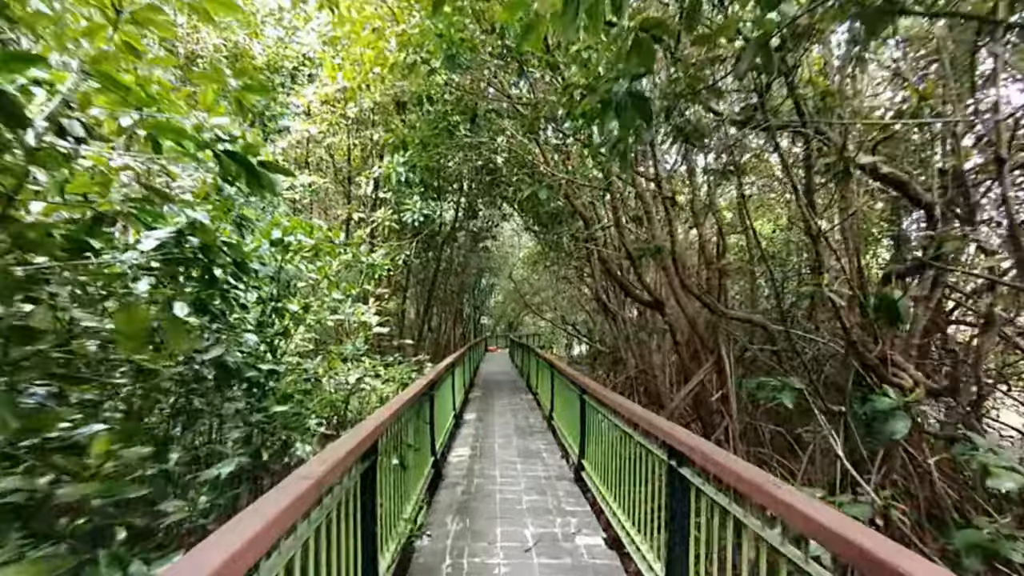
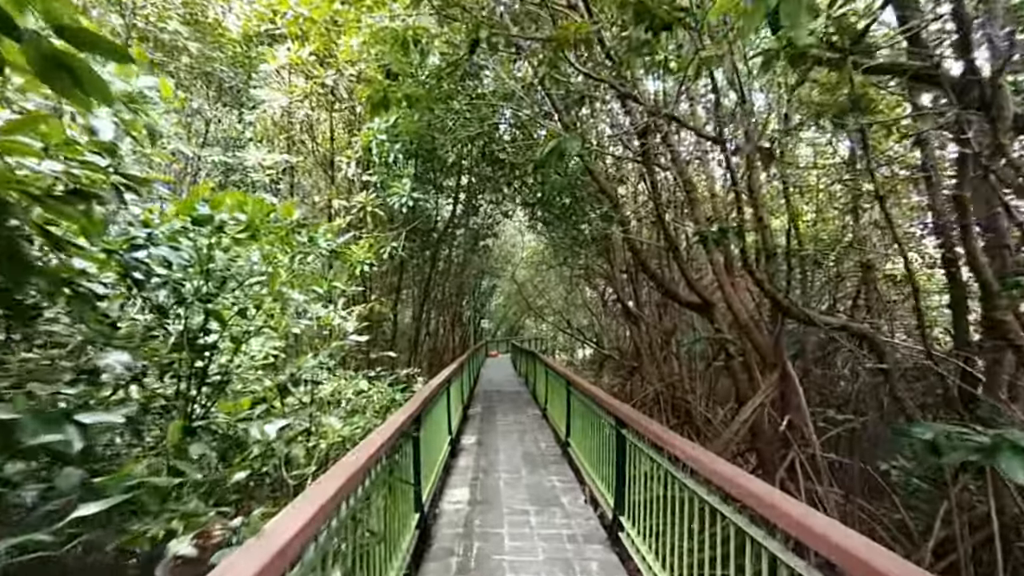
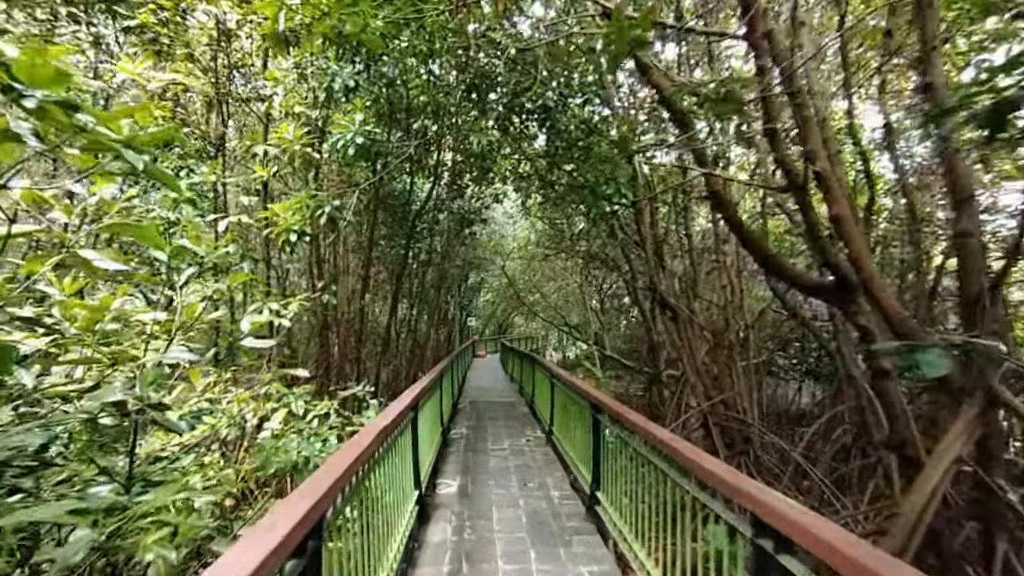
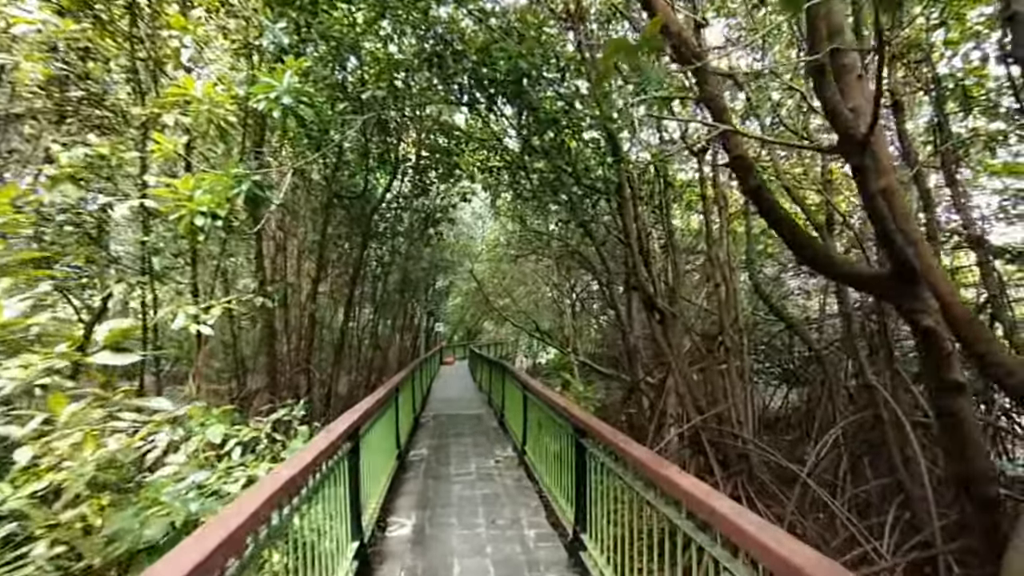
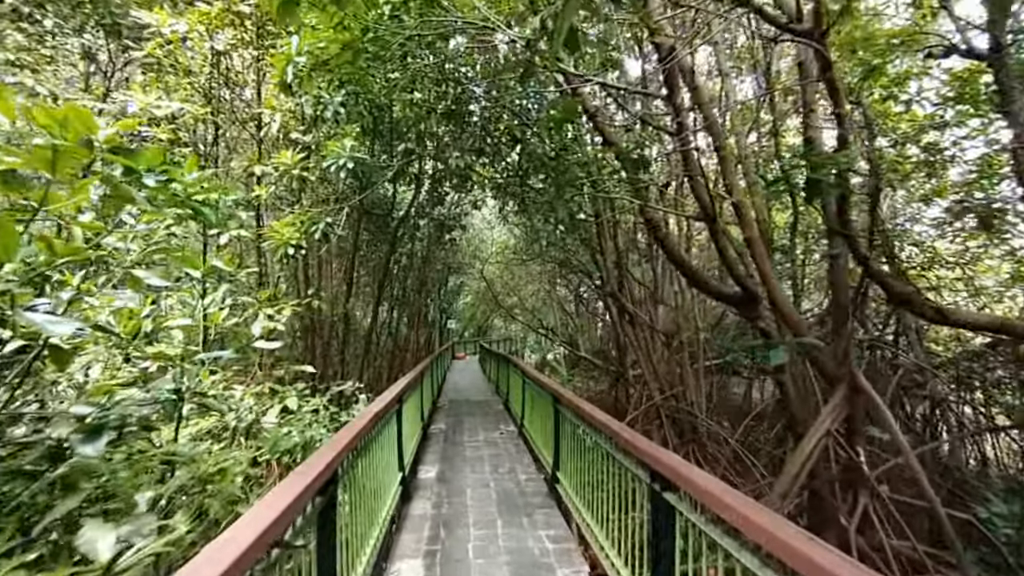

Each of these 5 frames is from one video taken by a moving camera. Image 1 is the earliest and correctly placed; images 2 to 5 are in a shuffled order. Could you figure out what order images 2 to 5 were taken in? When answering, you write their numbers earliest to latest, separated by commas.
2, 5, 3, 4
